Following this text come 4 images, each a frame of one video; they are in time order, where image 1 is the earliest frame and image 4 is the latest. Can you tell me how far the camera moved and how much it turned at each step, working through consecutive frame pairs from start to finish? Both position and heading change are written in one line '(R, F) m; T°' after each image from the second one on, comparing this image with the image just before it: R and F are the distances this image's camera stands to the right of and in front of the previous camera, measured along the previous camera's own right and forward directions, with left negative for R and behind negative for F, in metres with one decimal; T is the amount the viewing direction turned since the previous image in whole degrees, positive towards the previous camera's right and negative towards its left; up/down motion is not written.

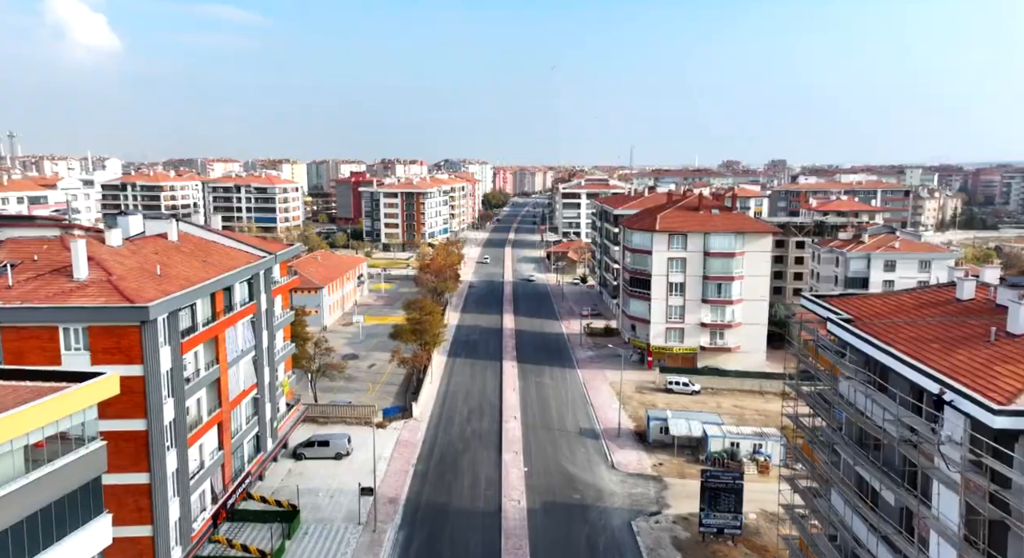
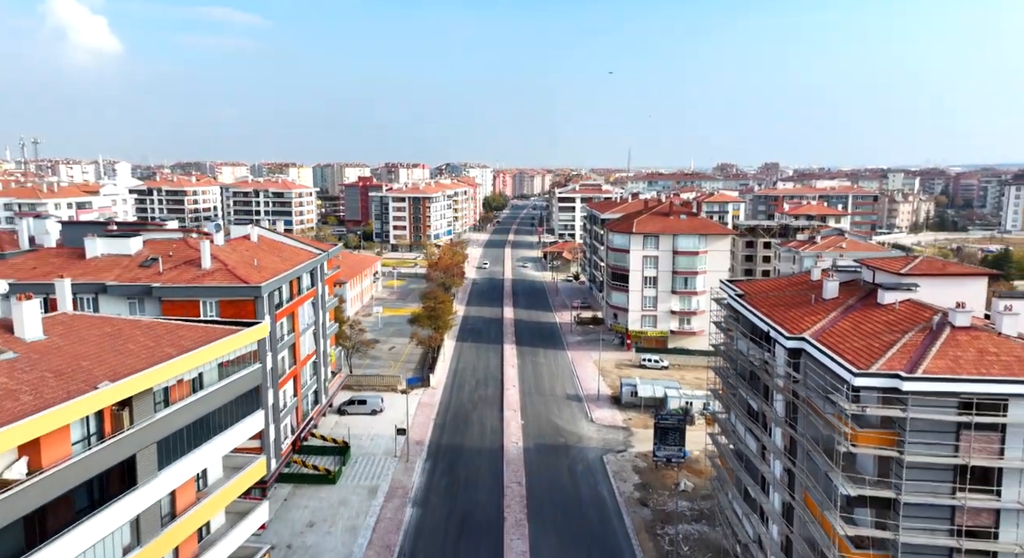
(0.0, -9.6) m; 0°
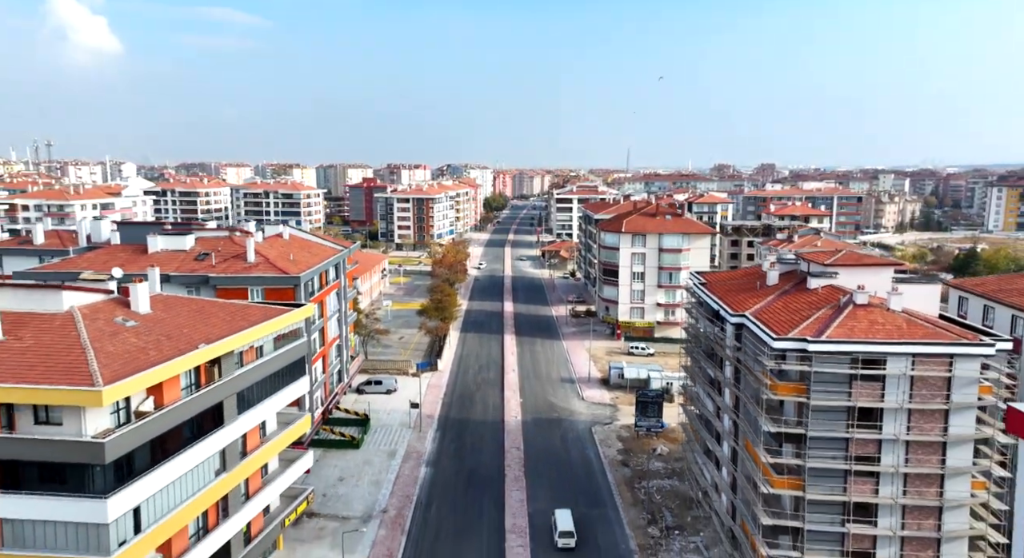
(0.0, -5.7) m; 0°
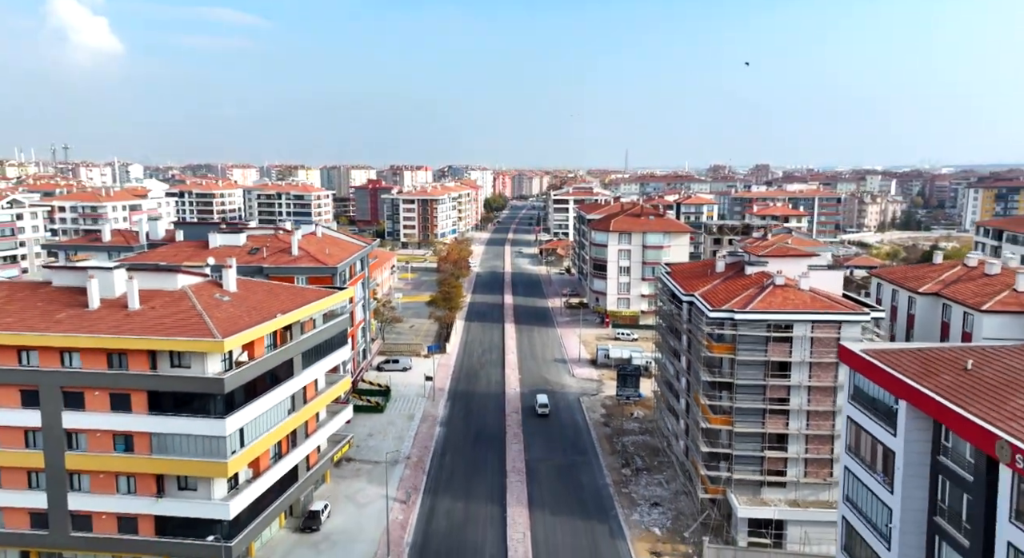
(0.0, -7.8) m; 0°
